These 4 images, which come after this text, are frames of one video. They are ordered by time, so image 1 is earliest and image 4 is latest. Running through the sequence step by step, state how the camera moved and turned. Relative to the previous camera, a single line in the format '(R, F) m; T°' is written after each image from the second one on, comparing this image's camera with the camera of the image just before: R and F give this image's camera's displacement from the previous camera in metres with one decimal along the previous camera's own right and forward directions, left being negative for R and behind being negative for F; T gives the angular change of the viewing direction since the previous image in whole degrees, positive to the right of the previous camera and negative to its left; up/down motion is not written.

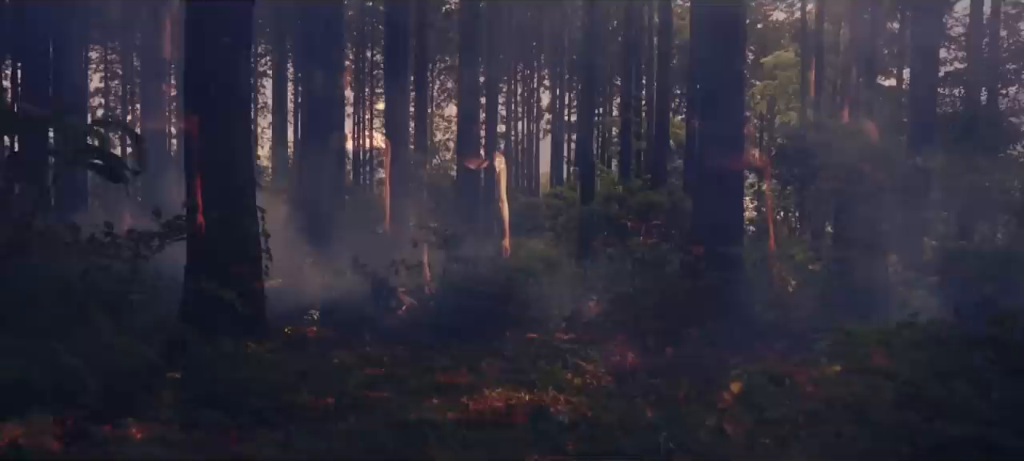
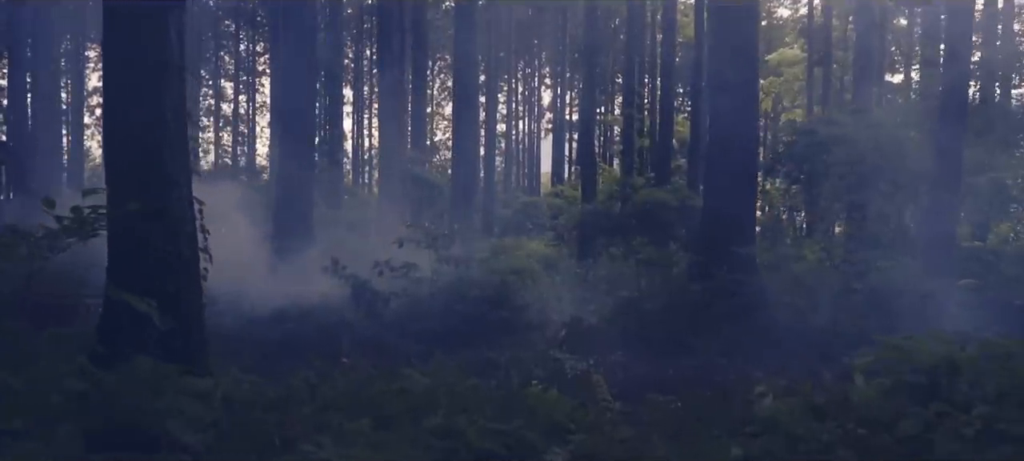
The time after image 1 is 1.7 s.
(+0.1, +1.2) m; 0°
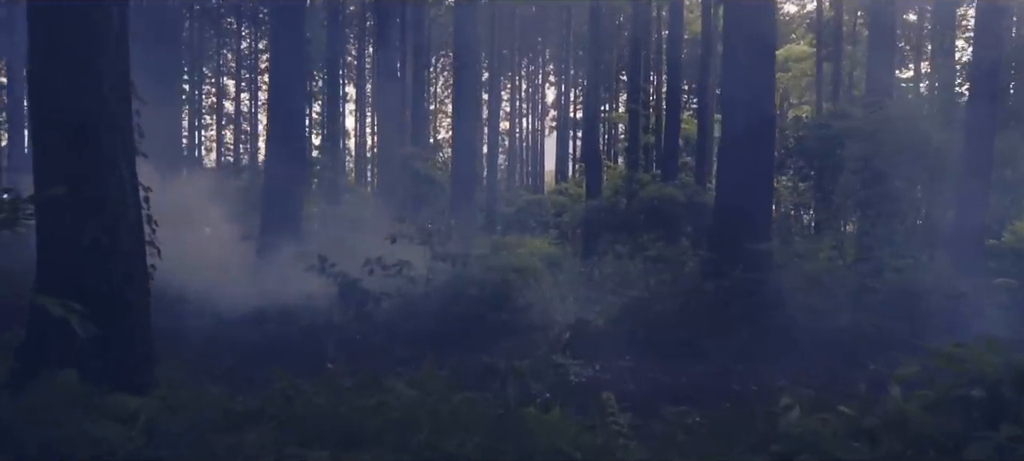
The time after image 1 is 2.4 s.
(0.0, +0.9) m; 0°
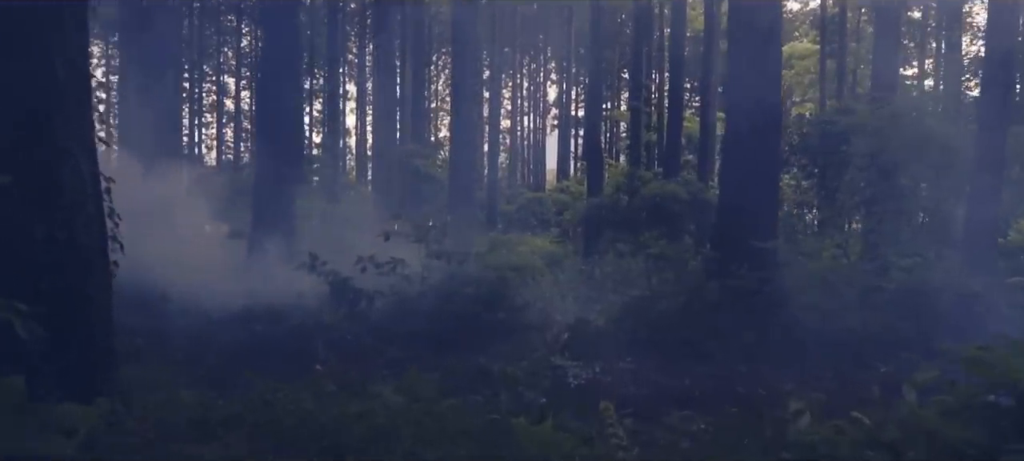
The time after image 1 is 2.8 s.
(0.0, +0.4) m; 0°
